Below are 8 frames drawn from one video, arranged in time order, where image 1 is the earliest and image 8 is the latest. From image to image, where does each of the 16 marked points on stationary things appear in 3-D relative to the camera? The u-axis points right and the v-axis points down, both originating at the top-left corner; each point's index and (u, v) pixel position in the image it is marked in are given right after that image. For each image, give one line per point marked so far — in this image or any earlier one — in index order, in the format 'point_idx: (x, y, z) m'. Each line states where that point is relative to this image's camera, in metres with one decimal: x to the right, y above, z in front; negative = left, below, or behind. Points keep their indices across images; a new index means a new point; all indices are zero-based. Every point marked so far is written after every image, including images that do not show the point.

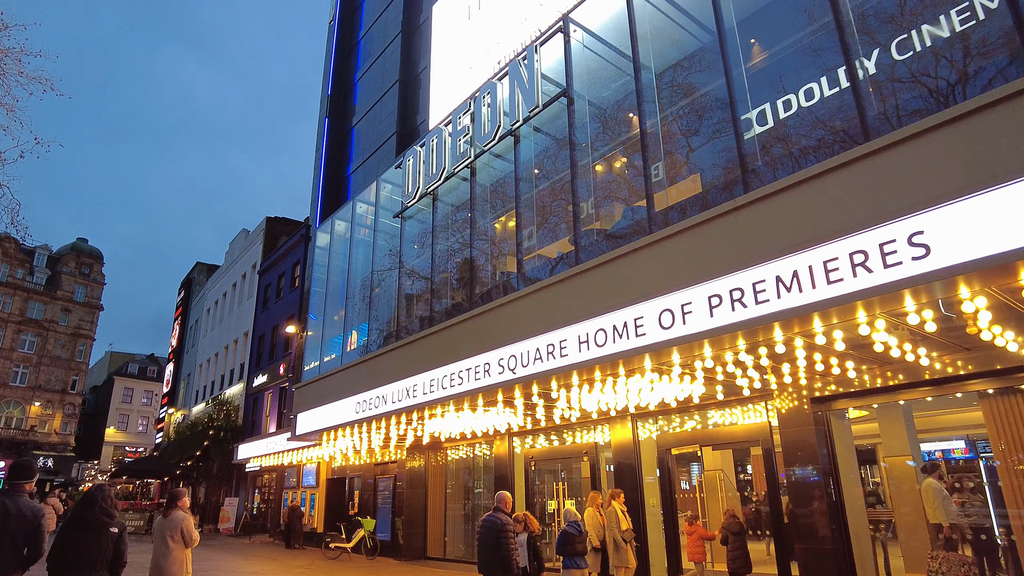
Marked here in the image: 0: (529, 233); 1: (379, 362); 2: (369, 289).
0: (+0.1, +1.1, +13.7) m
1: (-3.7, -2.0, +14.8) m
2: (-4.2, 0.0, +18.4) m
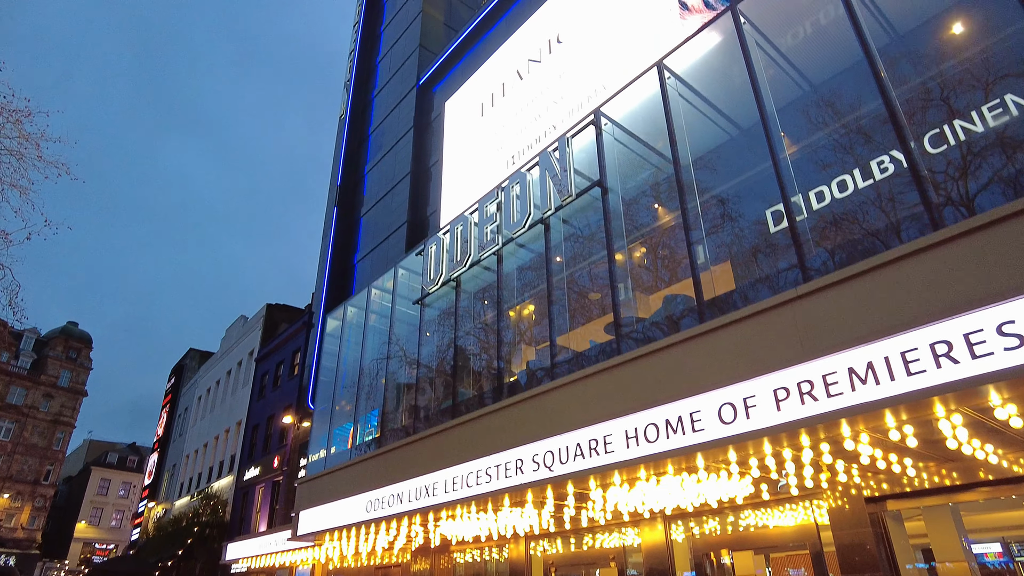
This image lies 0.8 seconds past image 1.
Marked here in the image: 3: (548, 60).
0: (+0.6, -0.8, +13.4) m
1: (-3.4, -3.9, +14.0) m
2: (-3.9, -2.5, +17.9) m
3: (+1.1, +6.8, +19.5) m
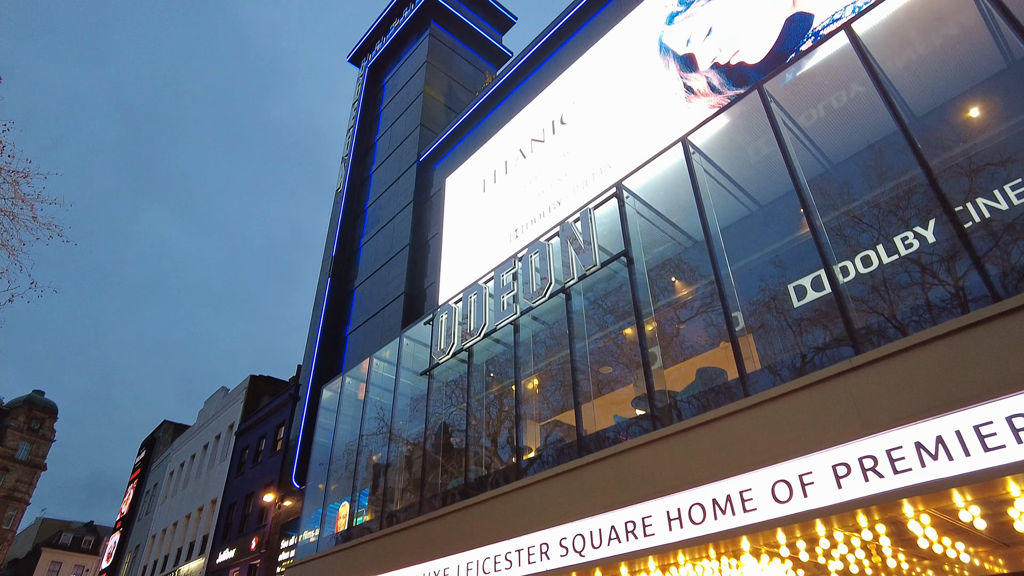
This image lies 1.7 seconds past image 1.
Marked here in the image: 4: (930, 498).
0: (+0.8, -2.2, +13.0) m
1: (-3.2, -5.4, +13.1) m
2: (-3.8, -4.3, +17.1) m
3: (+1.2, +4.6, +20.0) m
4: (+3.8, -1.9, +5.9) m
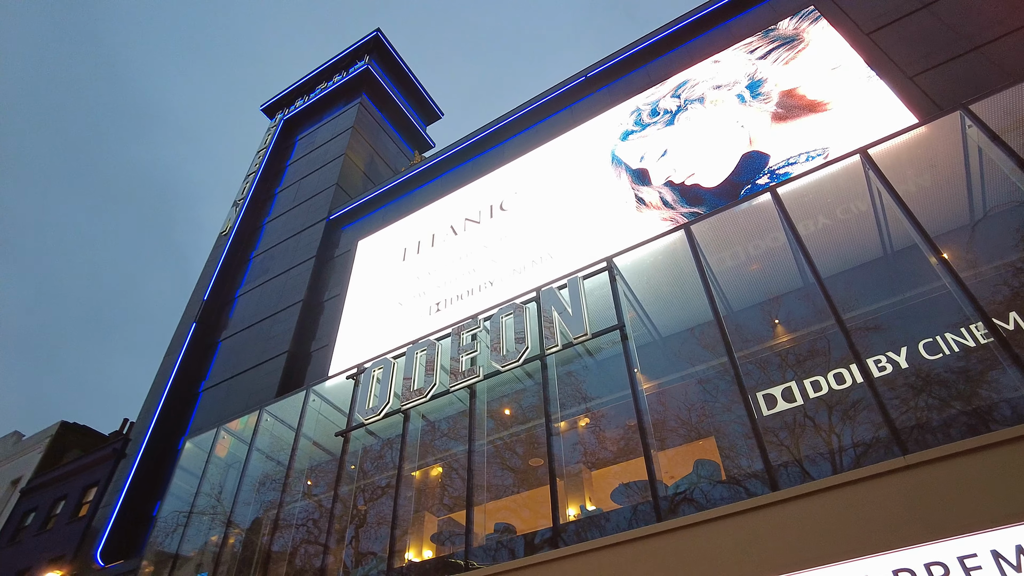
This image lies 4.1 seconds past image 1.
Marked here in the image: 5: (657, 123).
0: (-0.6, -3.5, +11.6) m
1: (-4.9, -5.7, +10.2) m
2: (-6.3, -5.2, +14.1) m
3: (-0.7, +2.0, +19.6) m
4: (+4.1, -2.8, +5.4) m
5: (+4.0, +4.6, +18.1) m
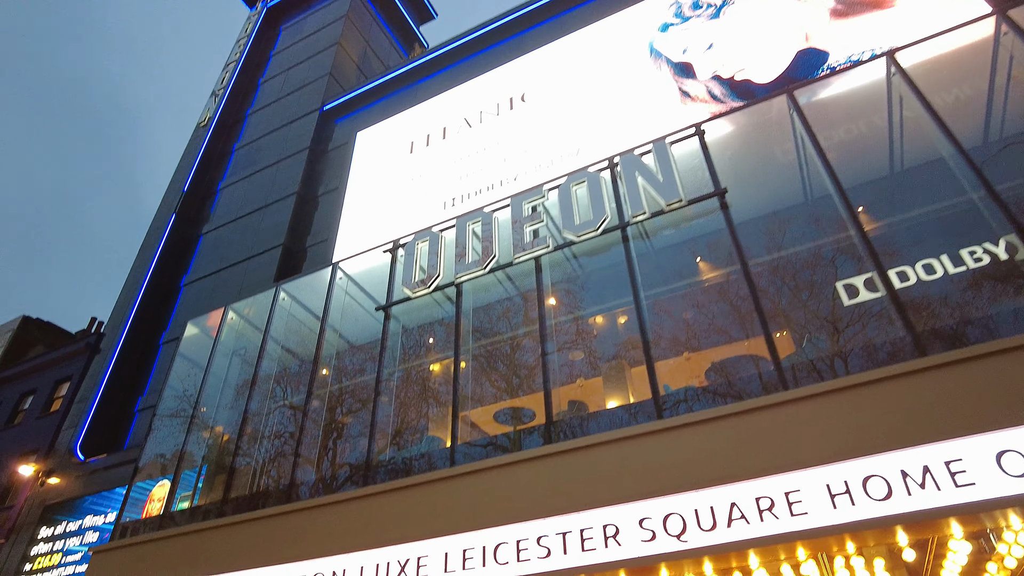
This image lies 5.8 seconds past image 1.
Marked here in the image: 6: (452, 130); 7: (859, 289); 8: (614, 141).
0: (+0.2, -1.4, +10.8) m
1: (-4.2, -3.5, +9.4) m
2: (-5.7, -2.6, +13.1) m
3: (-0.1, +4.9, +18.3) m
4: (+5.3, -1.5, +4.9) m
5: (+4.9, +7.1, +16.8) m
6: (-1.8, +4.7, +19.3) m
7: (+5.0, 0.0, +9.2) m
8: (+2.4, +3.5, +15.5) m
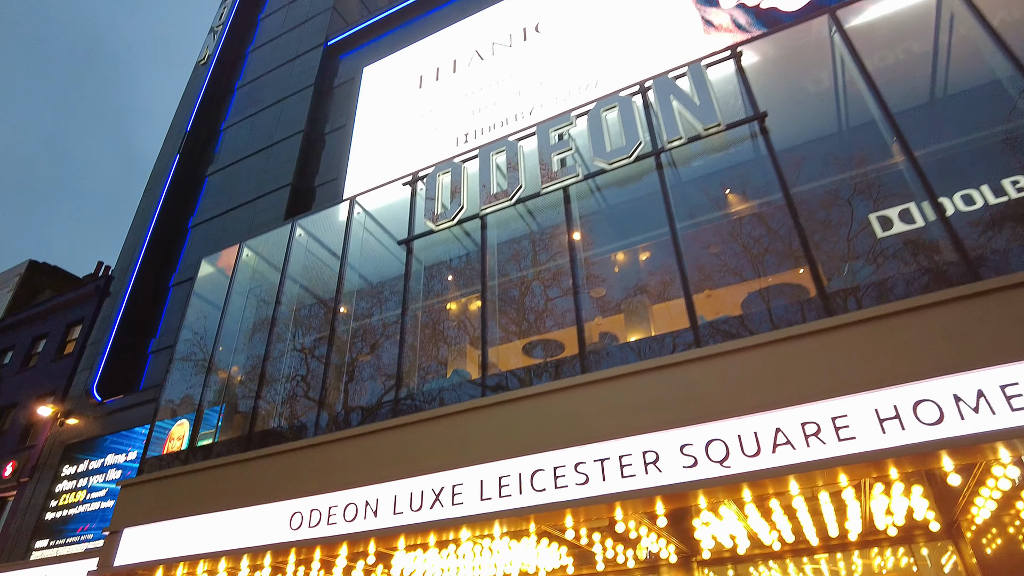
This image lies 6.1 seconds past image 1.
0: (+0.6, -0.3, +10.7) m
1: (-3.8, -2.6, +9.4) m
2: (-5.3, -1.3, +13.1) m
3: (+0.3, +6.5, +17.6) m
4: (+5.7, -0.9, +4.8) m
5: (+5.2, +8.6, +16.0) m
6: (-1.4, +6.4, +18.6) m
7: (+5.4, +1.0, +9.0) m
8: (+2.7, +4.9, +15.0) m
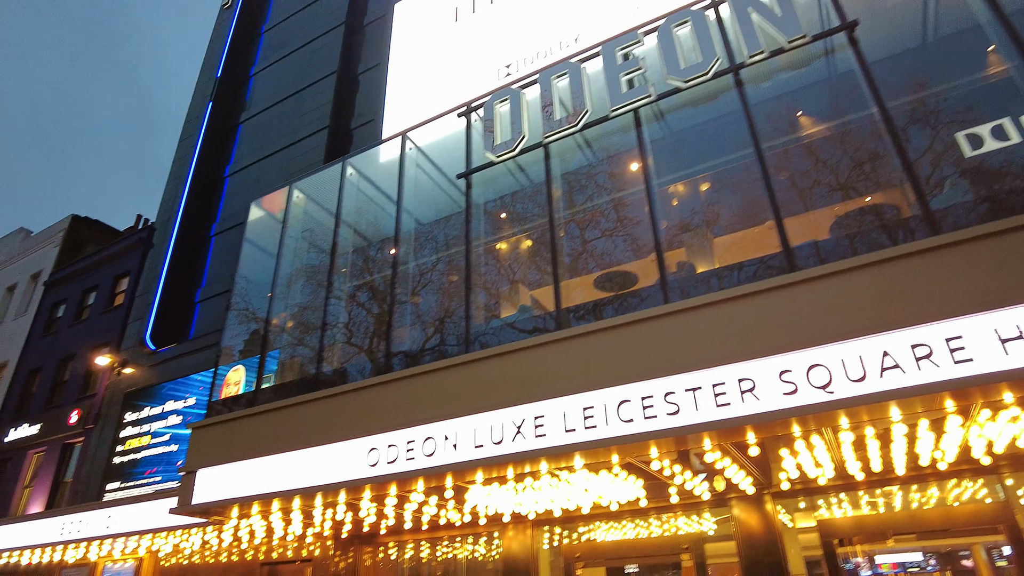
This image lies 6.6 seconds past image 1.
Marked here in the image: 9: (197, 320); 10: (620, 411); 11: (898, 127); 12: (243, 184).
0: (+1.6, +0.7, +10.3) m
1: (-2.8, -1.7, +9.4) m
2: (-4.2, -0.2, +13.0) m
3: (+1.3, +8.1, +16.7) m
4: (+6.4, -0.1, +4.3) m
5: (+6.2, +10.2, +14.7) m
6: (-0.3, +8.0, +17.8) m
7: (+6.2, +2.0, +8.4) m
8: (+3.7, +6.4, +14.1) m
9: (-8.7, -0.9, +17.8) m
10: (+1.1, -1.3, +6.8) m
11: (+5.4, +2.2, +9.0) m
12: (-8.1, +3.2, +20.0) m
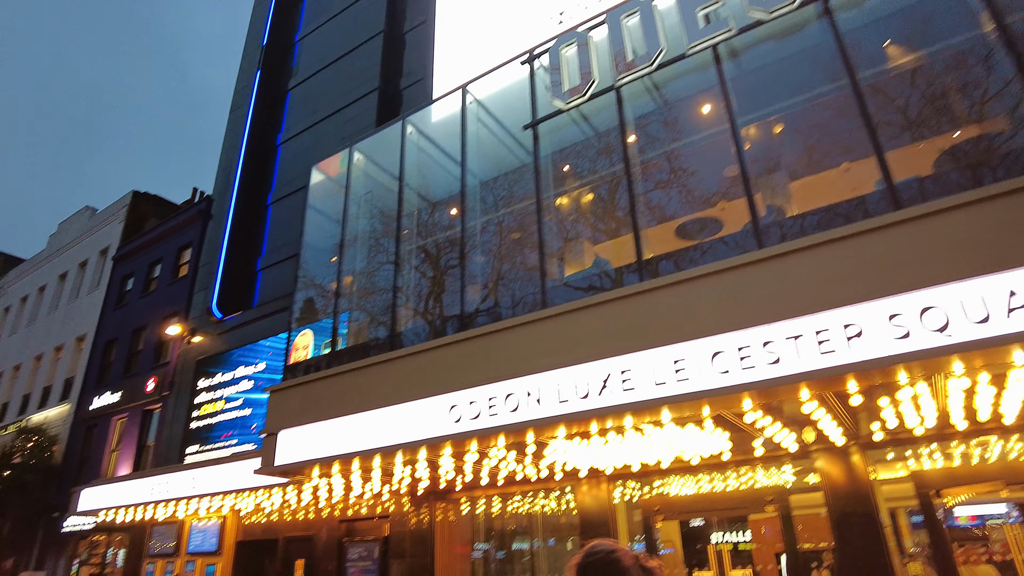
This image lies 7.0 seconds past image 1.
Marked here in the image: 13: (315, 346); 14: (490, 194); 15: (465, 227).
0: (+2.6, +1.5, +9.9) m
1: (-1.7, -1.1, +9.4) m
2: (-3.0, +0.5, +13.0) m
3: (+2.5, +9.2, +15.9) m
4: (+7.1, +0.4, +3.7) m
5: (+7.1, +11.3, +13.4) m
6: (+1.0, +9.2, +17.0) m
7: (+7.1, +2.8, +7.6) m
8: (+4.8, +7.4, +13.2) m
9: (-7.1, 0.0, +18.2) m
10: (+2.0, -0.8, +6.6) m
11: (+6.3, +3.0, +8.3) m
12: (-6.5, +4.2, +20.0) m
13: (-3.7, -1.1, +12.5) m
14: (-0.4, +1.7, +12.0) m
15: (-0.9, +1.1, +11.9) m
